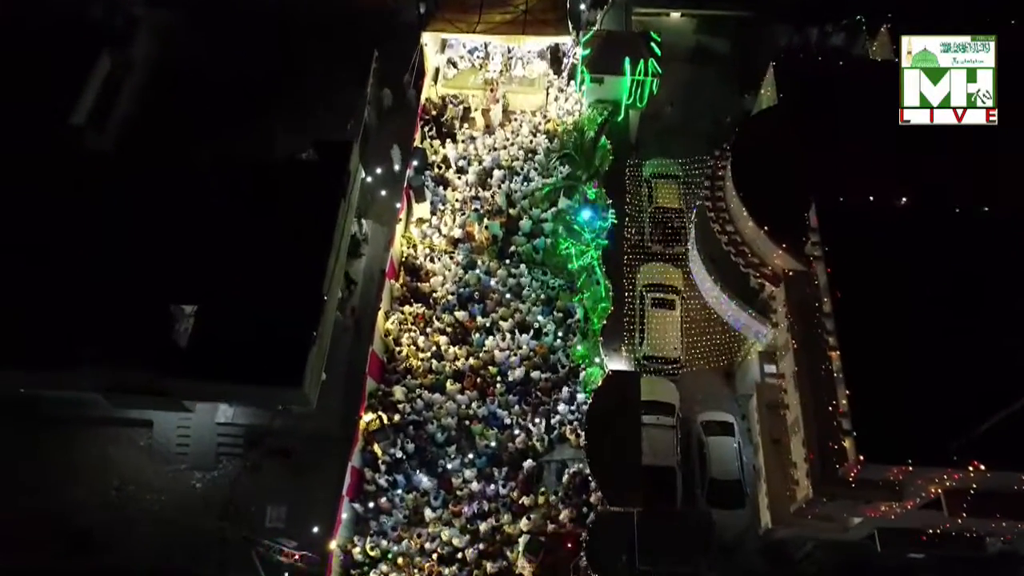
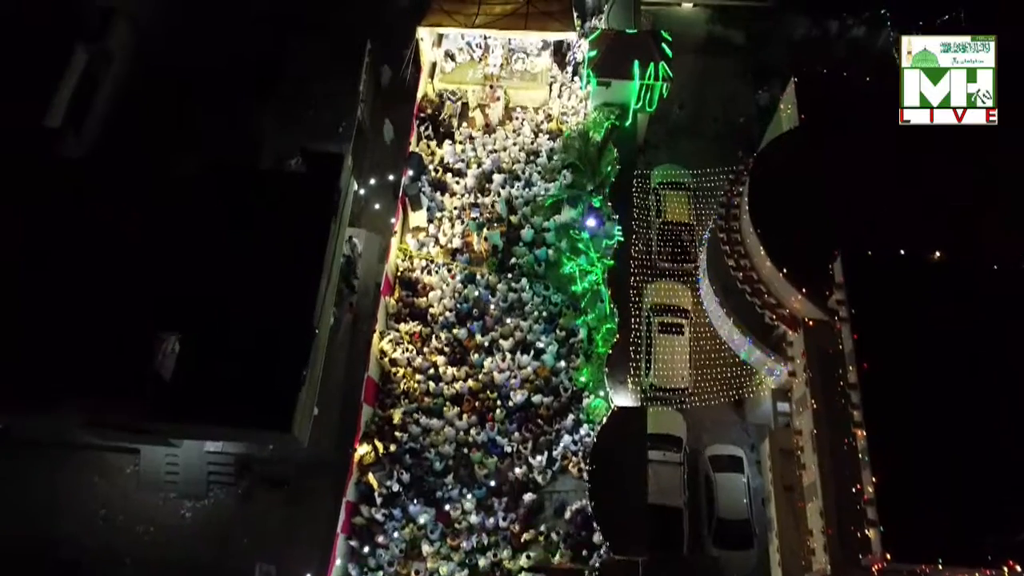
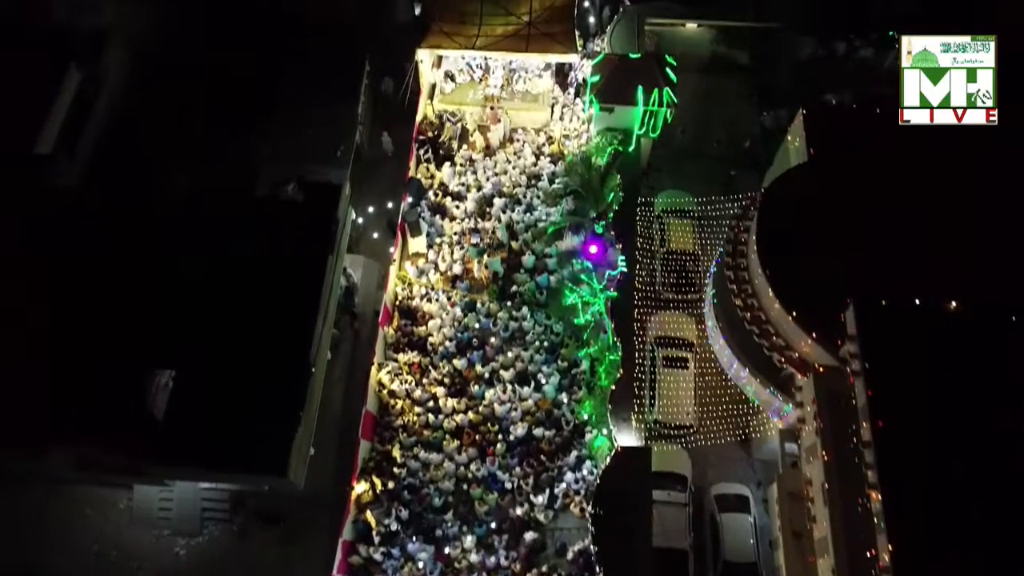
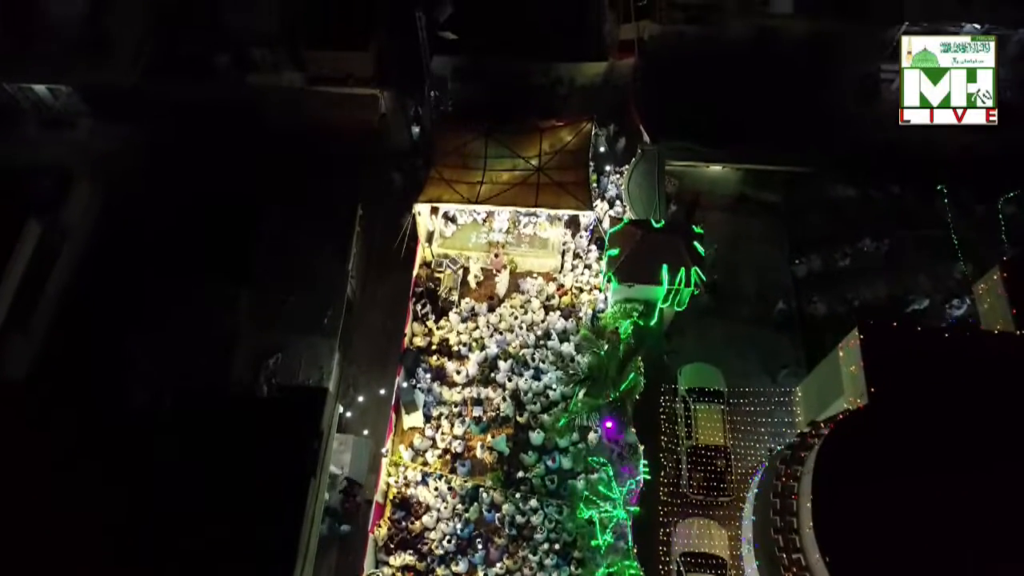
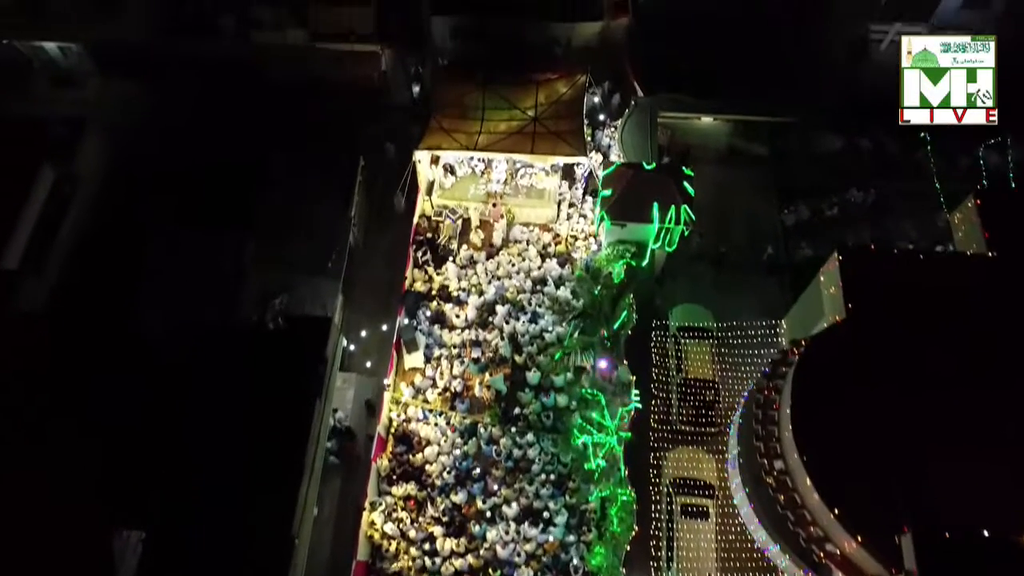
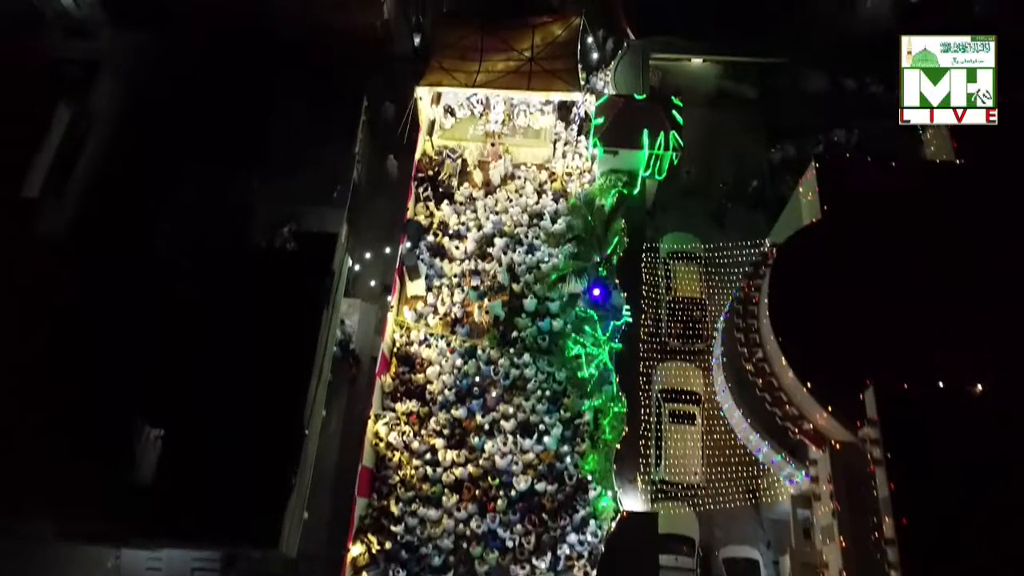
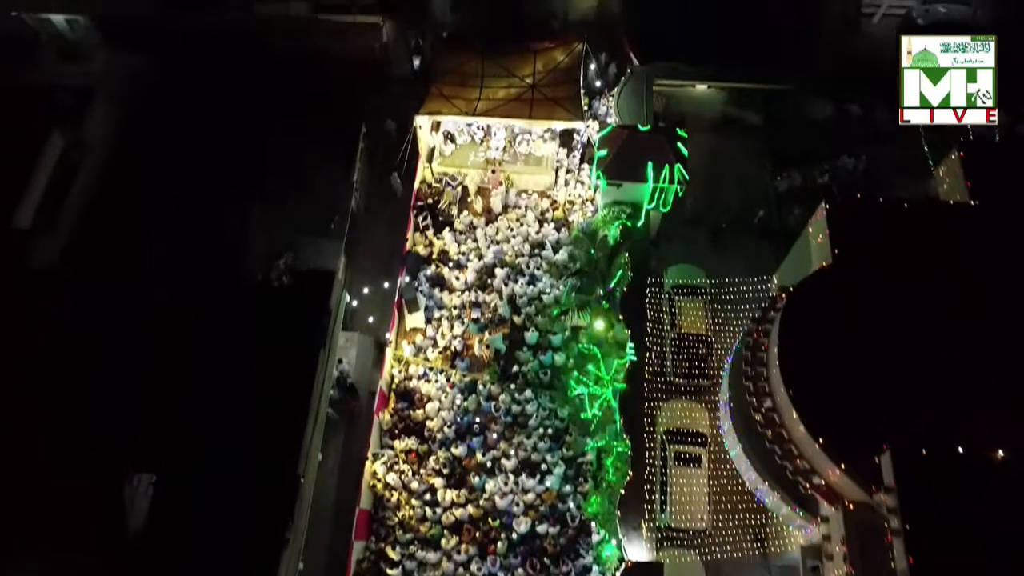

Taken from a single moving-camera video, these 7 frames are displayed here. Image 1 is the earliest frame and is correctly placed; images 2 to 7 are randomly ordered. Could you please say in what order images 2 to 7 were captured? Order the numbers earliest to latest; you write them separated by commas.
2, 3, 6, 7, 5, 4
